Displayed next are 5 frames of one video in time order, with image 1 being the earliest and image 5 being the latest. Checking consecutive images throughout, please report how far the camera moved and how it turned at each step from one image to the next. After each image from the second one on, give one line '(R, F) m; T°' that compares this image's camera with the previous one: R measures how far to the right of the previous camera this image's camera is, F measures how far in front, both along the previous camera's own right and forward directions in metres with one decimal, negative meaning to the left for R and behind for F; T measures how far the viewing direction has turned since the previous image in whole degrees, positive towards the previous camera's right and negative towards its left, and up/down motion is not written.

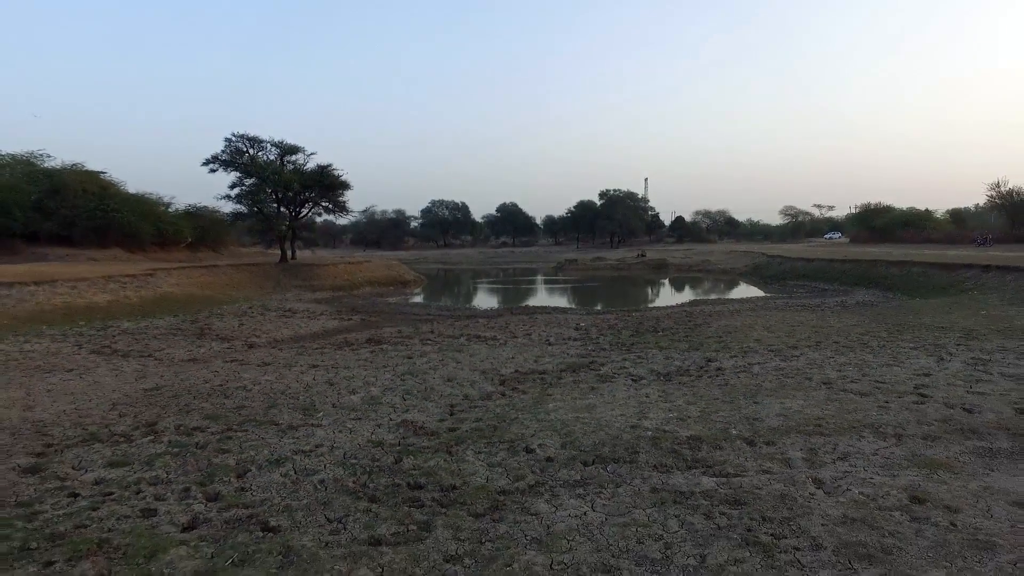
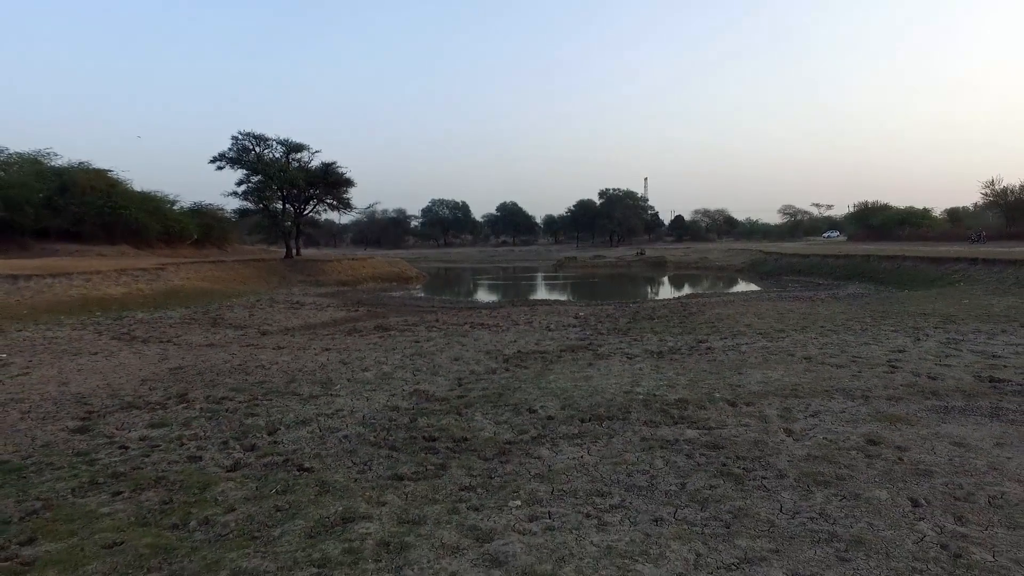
(-0.1, -0.6) m; 0°
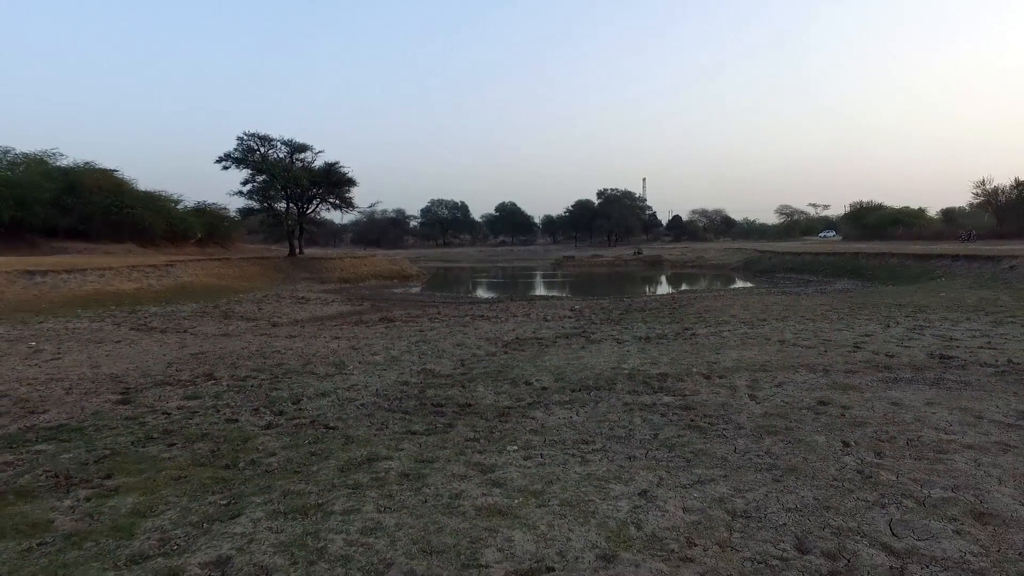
(0.0, -0.7) m; 0°
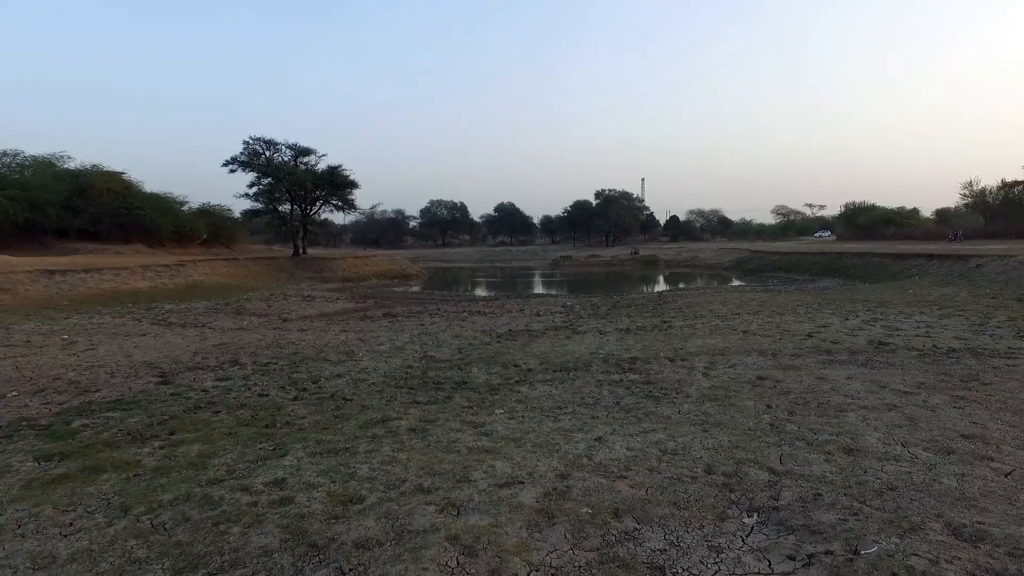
(+0.1, -1.1) m; 0°
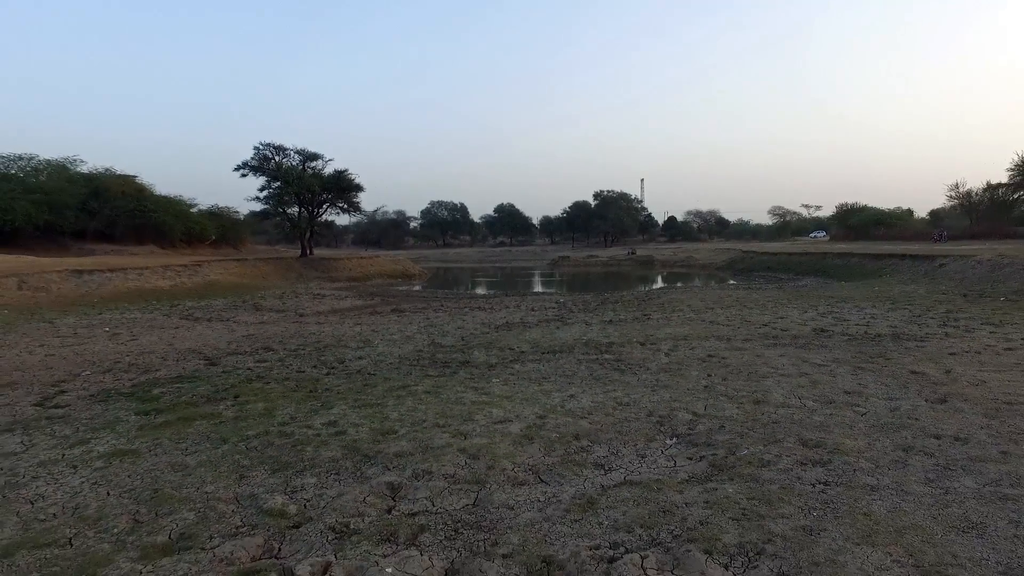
(+0.1, -1.5) m; 0°
